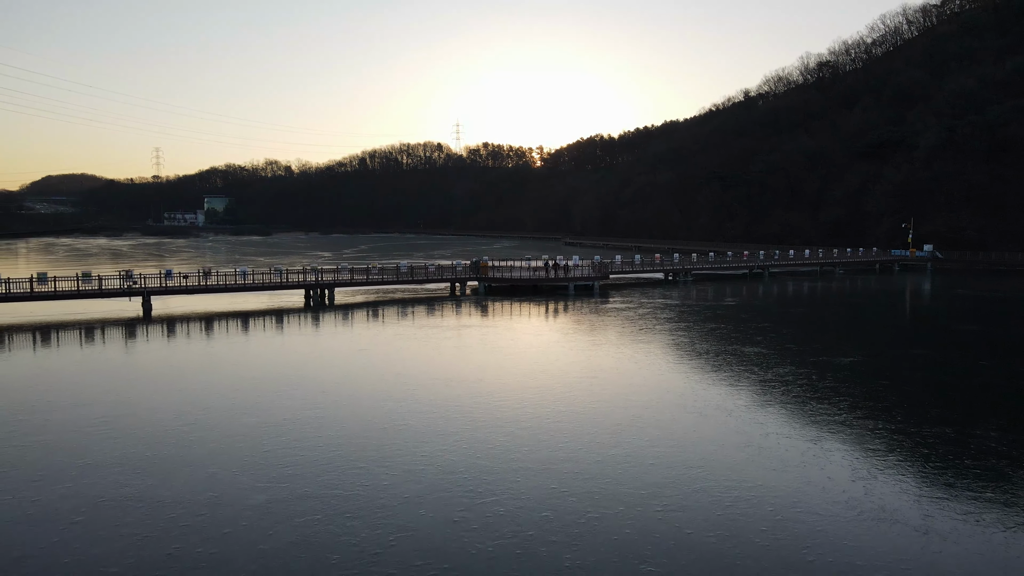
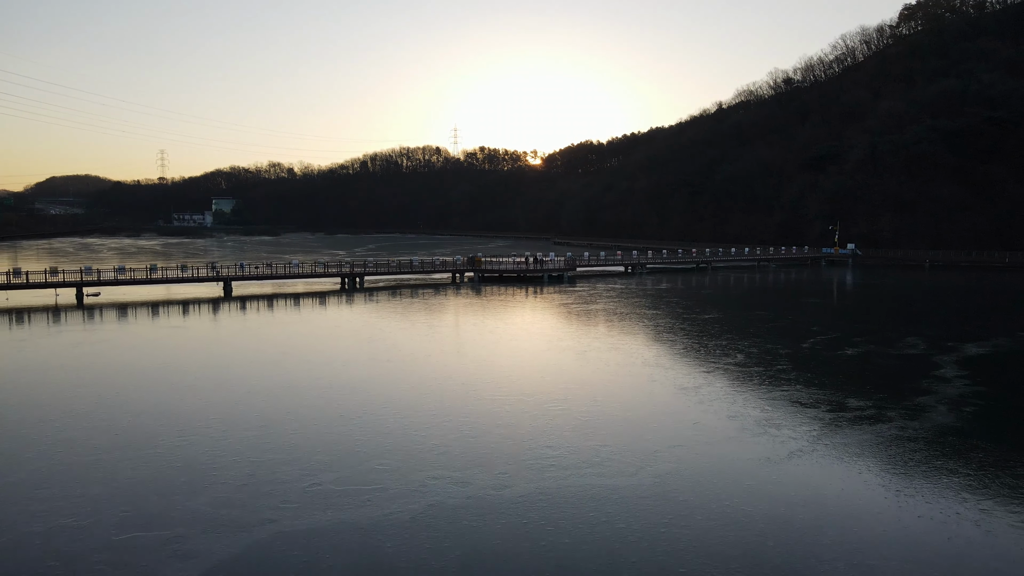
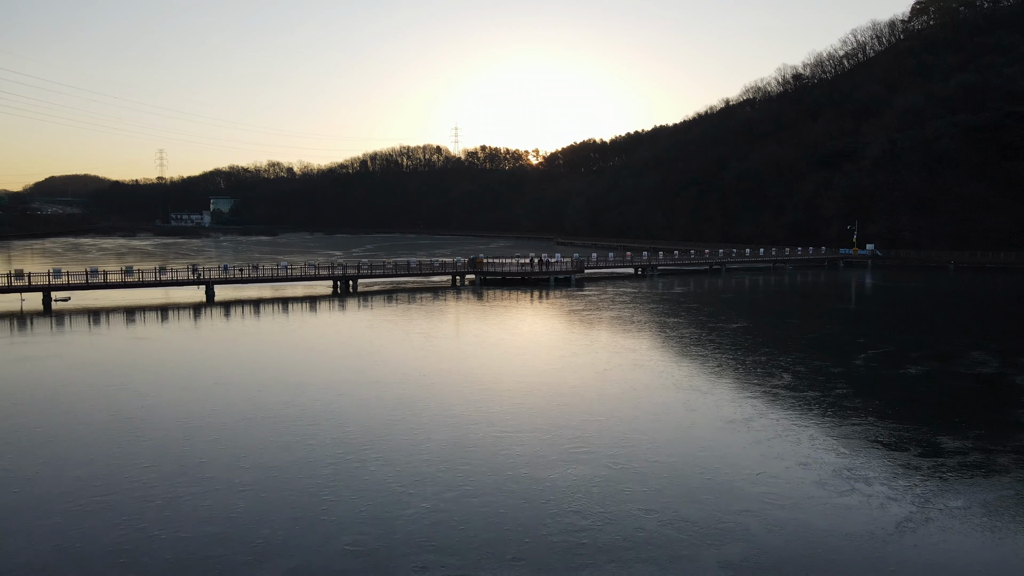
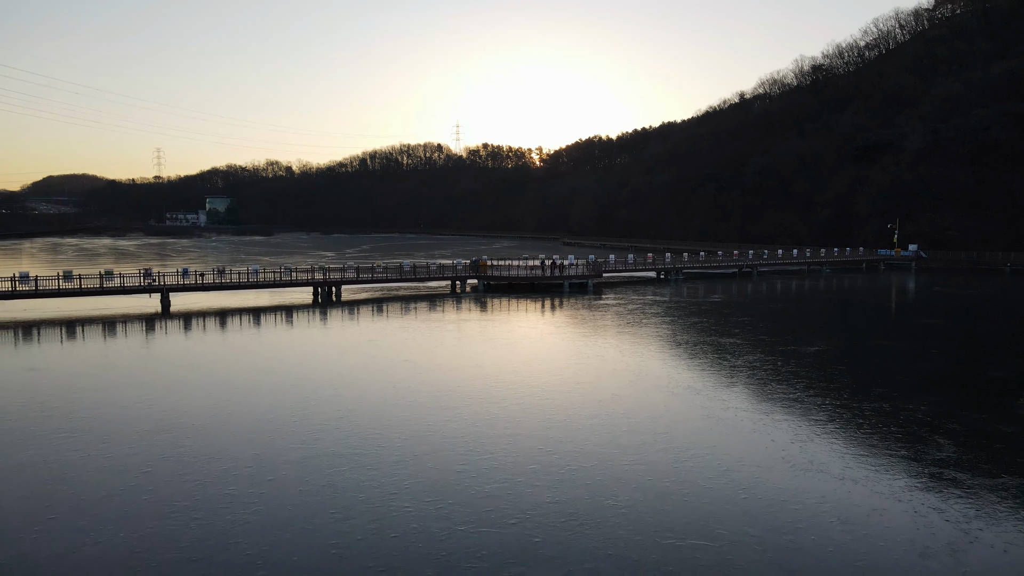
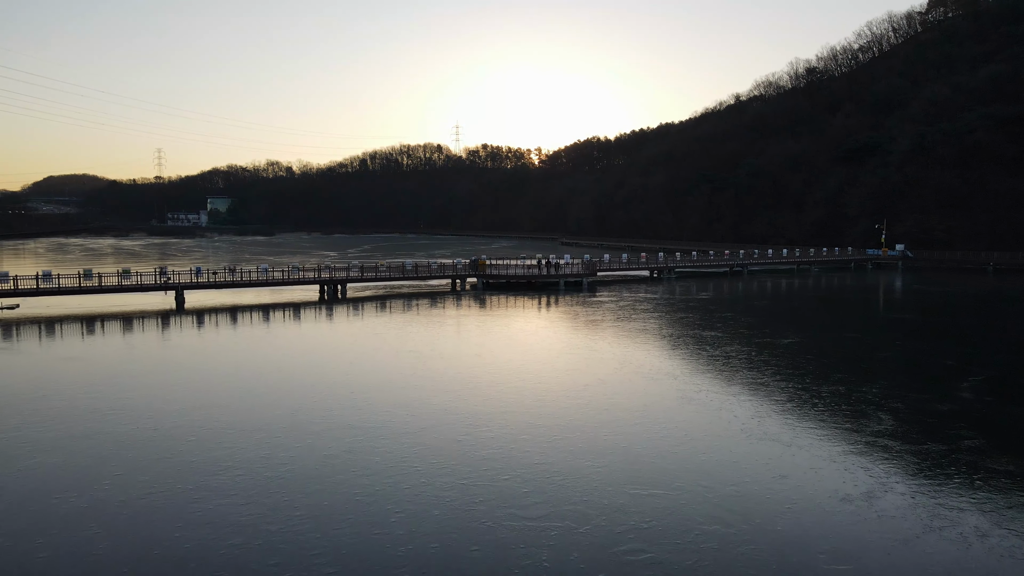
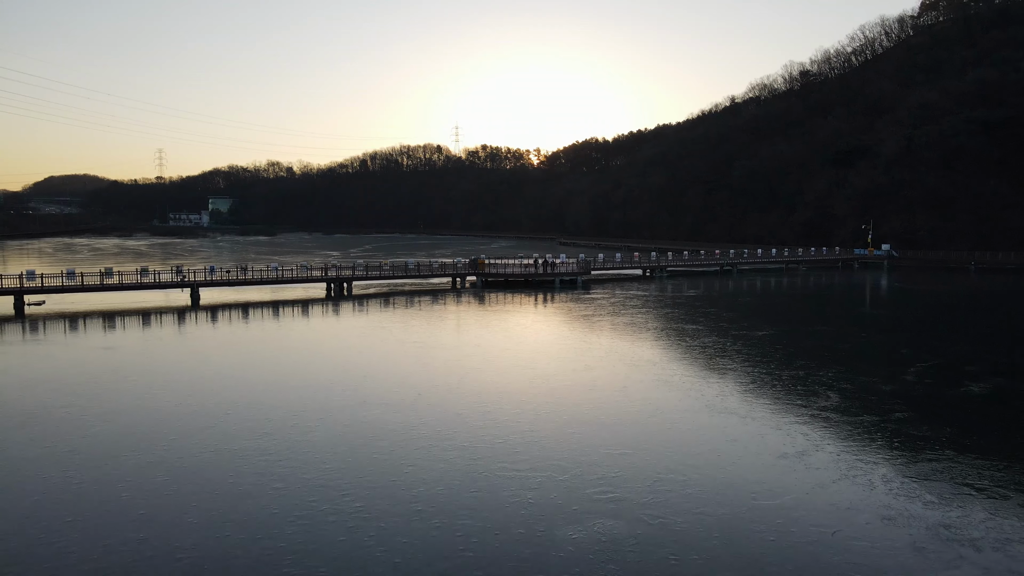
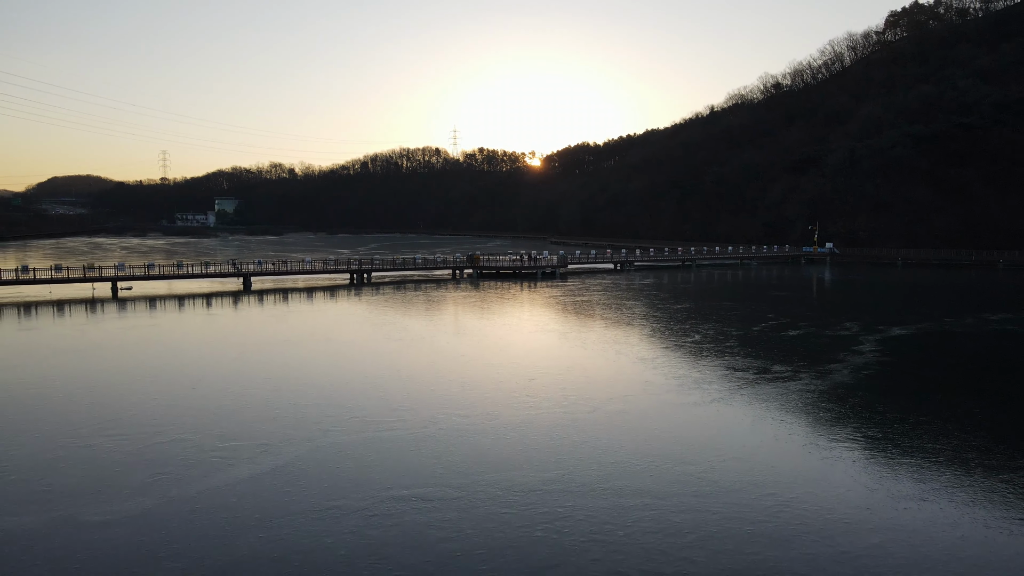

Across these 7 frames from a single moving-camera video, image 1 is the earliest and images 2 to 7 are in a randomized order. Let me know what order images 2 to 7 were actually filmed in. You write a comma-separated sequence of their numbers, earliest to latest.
4, 5, 6, 3, 2, 7
